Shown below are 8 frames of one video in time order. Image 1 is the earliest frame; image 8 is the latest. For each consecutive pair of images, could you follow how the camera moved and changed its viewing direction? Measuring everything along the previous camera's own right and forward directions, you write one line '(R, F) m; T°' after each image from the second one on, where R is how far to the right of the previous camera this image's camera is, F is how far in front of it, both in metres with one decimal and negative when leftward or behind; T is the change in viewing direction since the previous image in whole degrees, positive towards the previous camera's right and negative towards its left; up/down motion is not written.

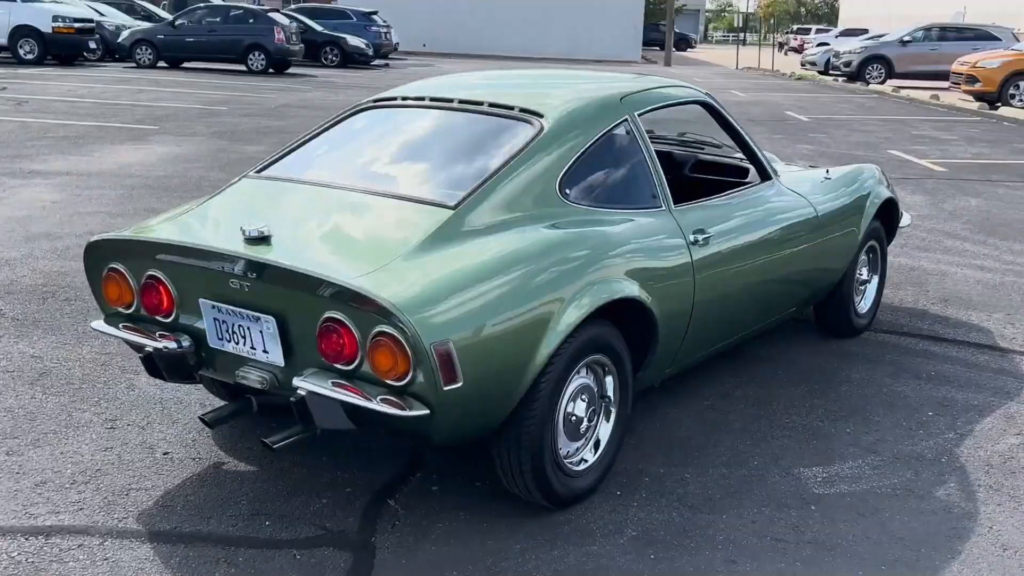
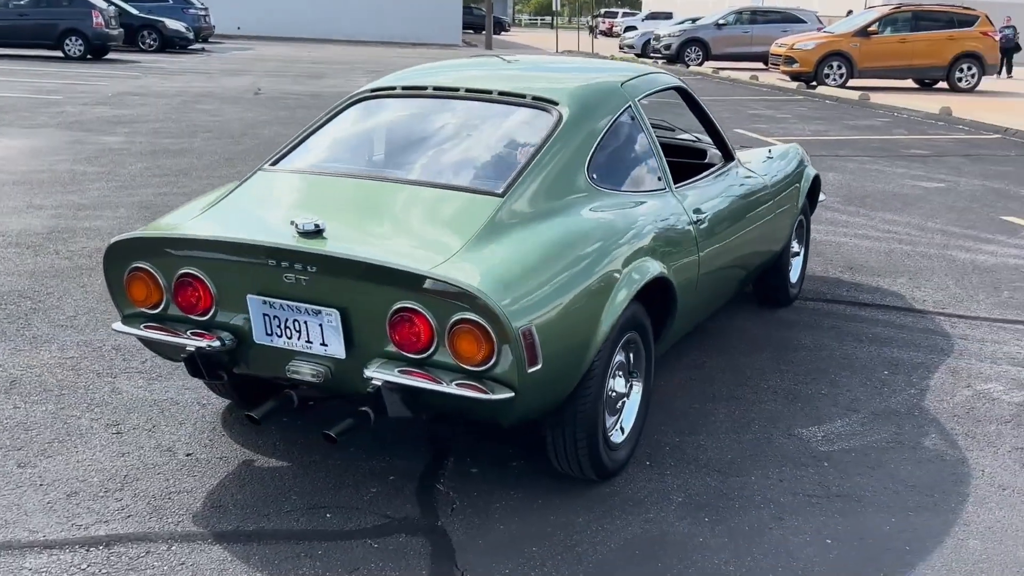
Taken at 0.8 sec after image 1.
(-0.7, 0.0) m; +9°
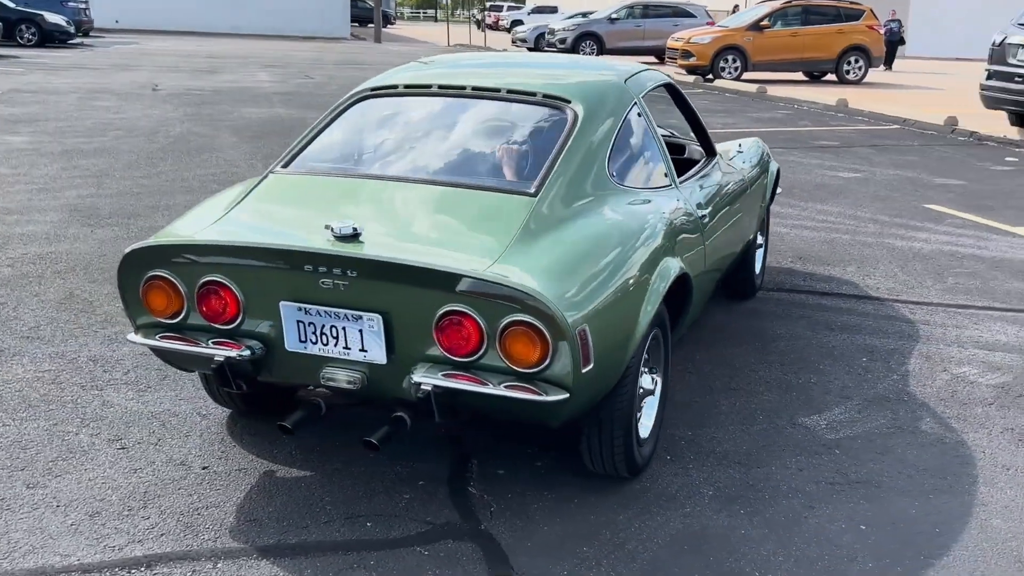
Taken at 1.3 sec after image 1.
(-0.5, 0.0) m; +6°
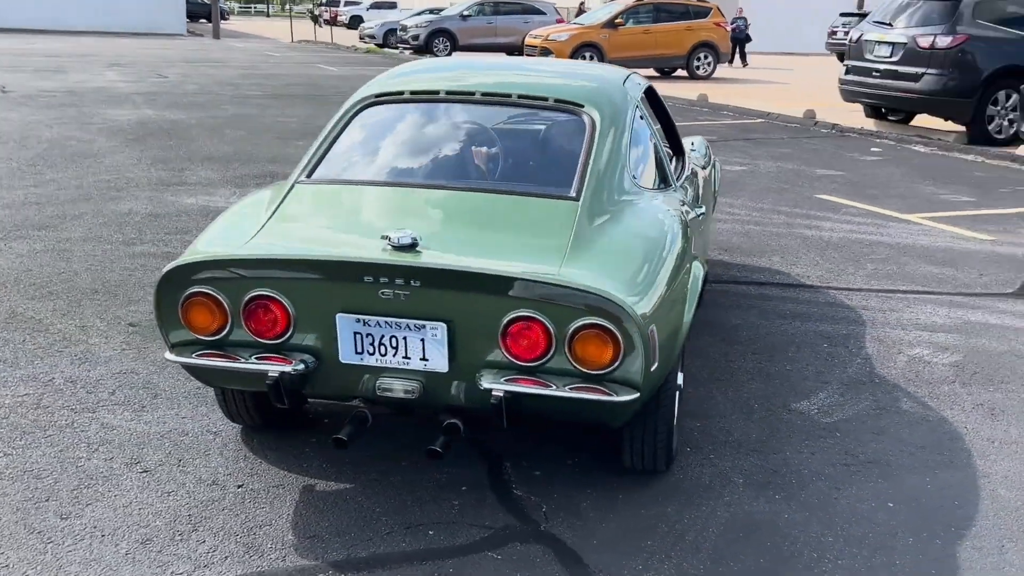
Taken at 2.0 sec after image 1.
(-0.7, 0.0) m; +8°
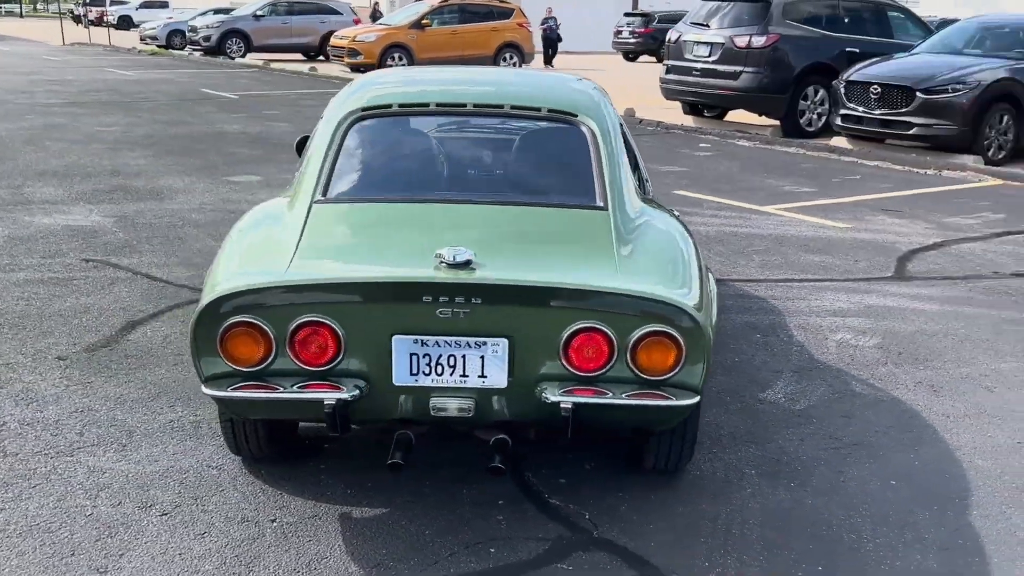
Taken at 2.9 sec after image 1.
(-0.8, +0.1) m; +11°
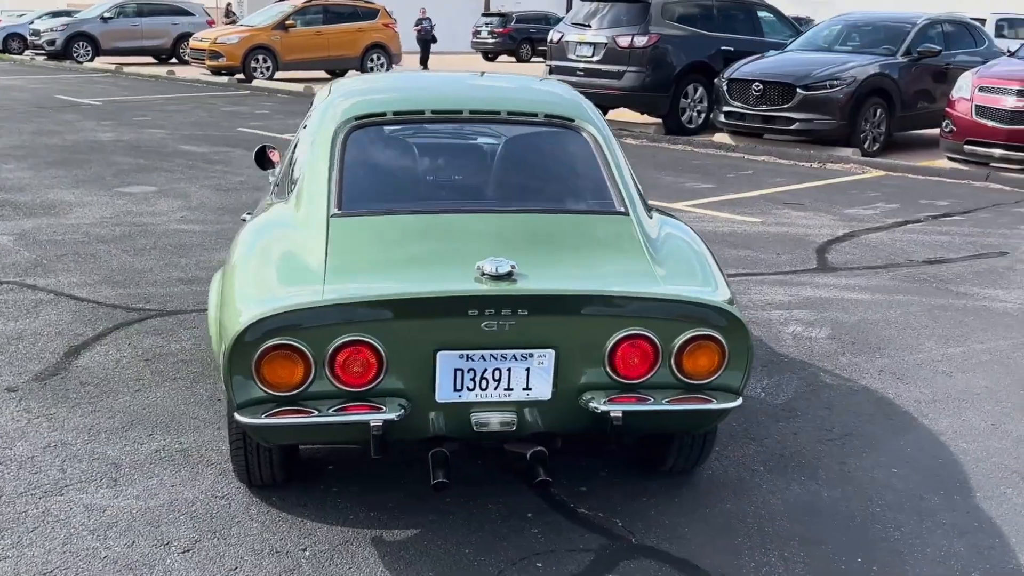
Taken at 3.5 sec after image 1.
(-0.5, +0.1) m; +8°
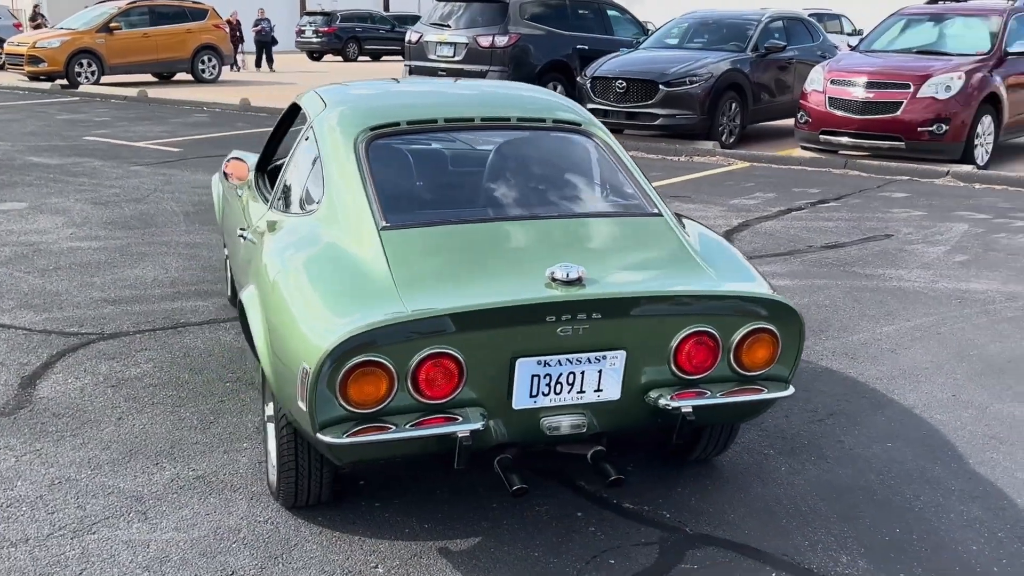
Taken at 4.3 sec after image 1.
(-0.7, 0.0) m; +9°
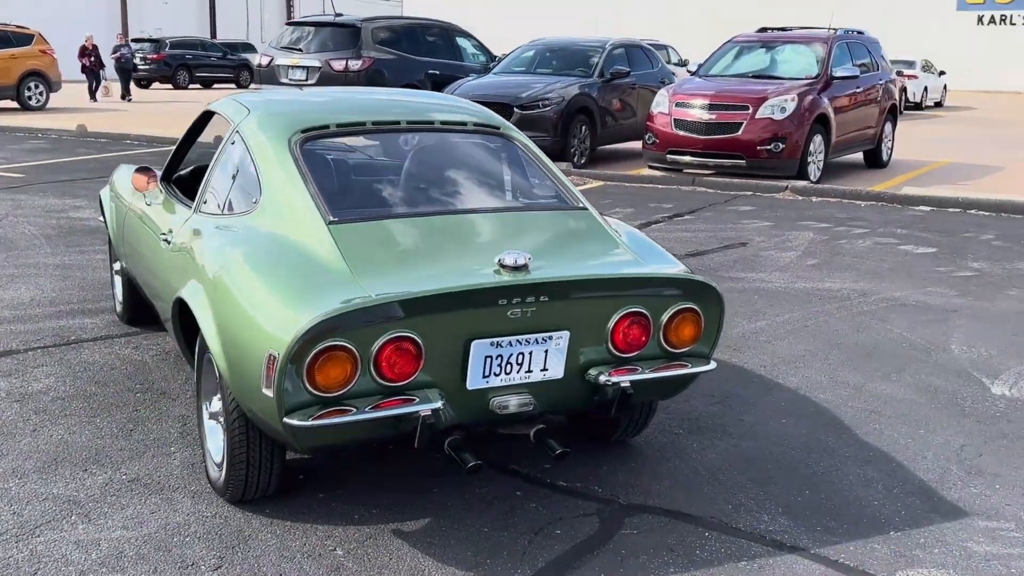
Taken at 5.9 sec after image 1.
(-0.4, -0.2) m; +9°
